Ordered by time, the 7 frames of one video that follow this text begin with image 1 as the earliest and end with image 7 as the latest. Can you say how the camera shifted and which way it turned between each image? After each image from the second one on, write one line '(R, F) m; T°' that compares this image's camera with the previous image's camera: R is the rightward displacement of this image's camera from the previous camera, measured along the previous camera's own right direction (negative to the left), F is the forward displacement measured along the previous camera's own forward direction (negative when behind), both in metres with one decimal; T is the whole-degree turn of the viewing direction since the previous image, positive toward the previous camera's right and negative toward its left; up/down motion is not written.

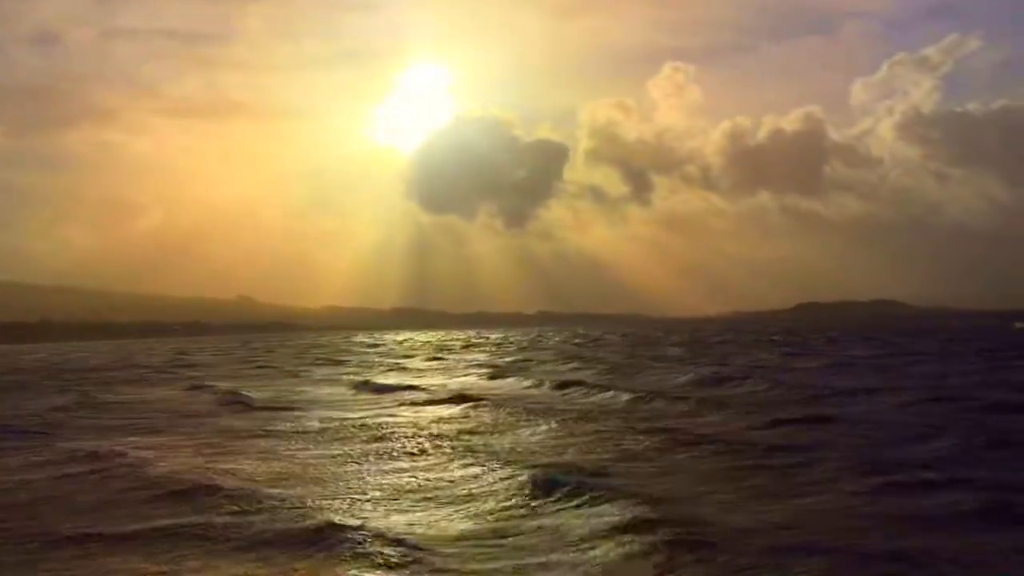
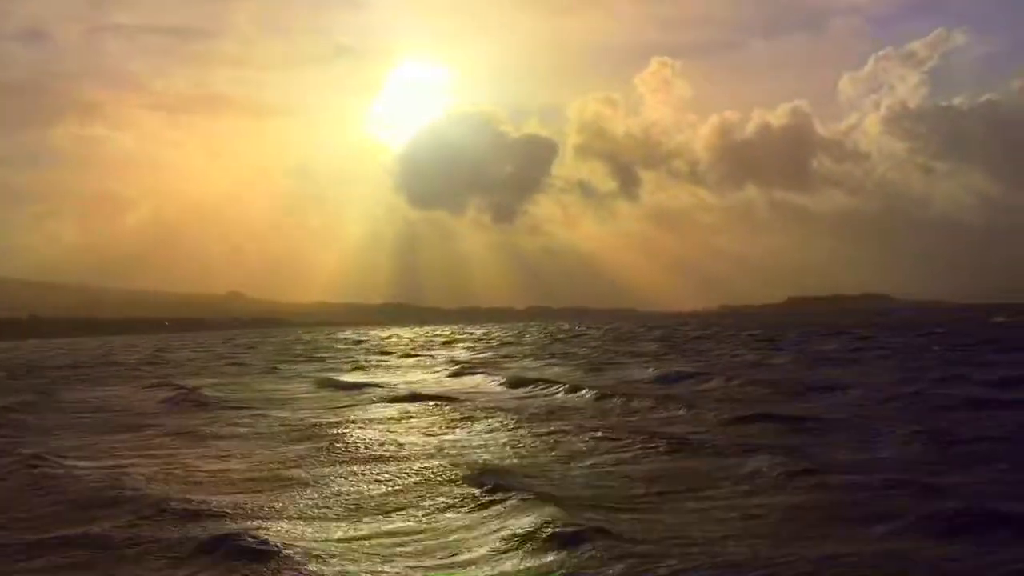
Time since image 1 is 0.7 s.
(+0.7, -0.1) m; +1°
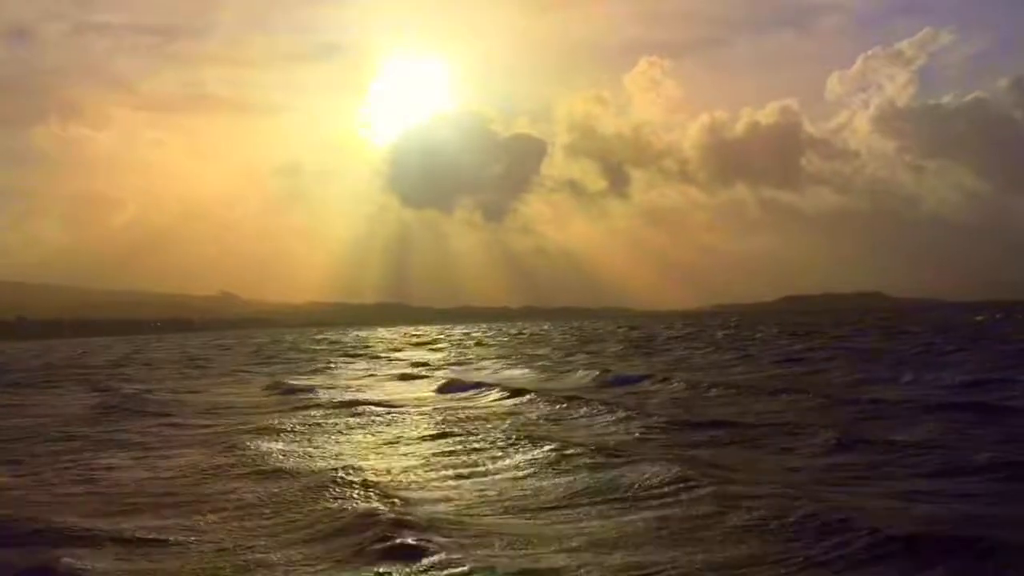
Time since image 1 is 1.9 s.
(+0.9, +0.6) m; 0°
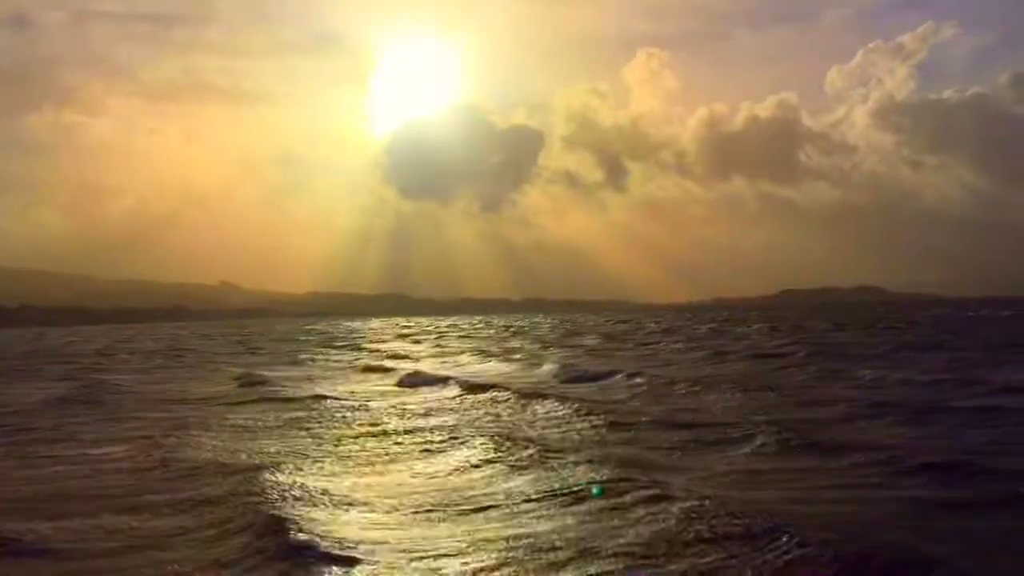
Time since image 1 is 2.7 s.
(+0.6, +0.5) m; 0°
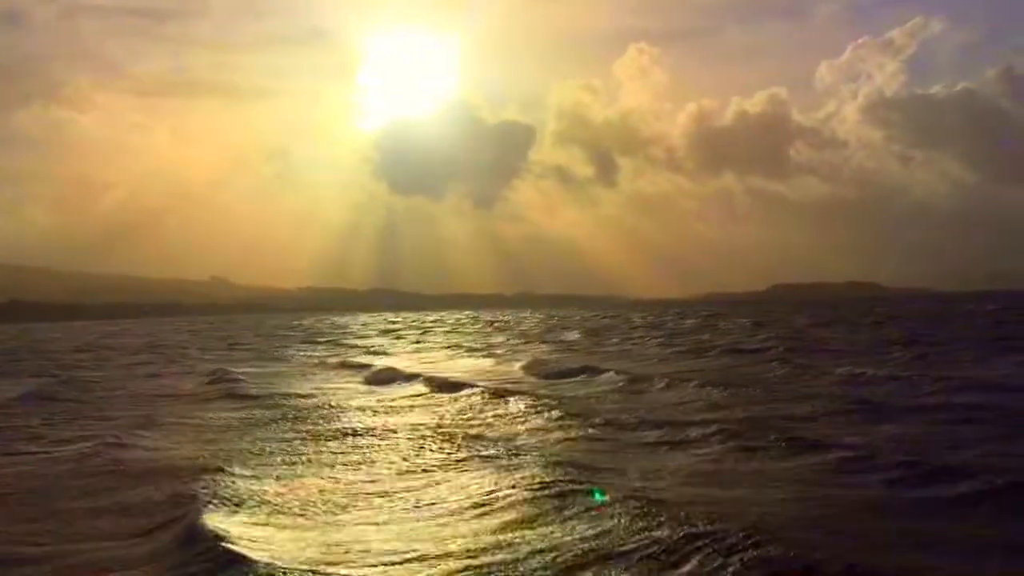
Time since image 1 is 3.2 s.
(+0.3, +0.3) m; +1°
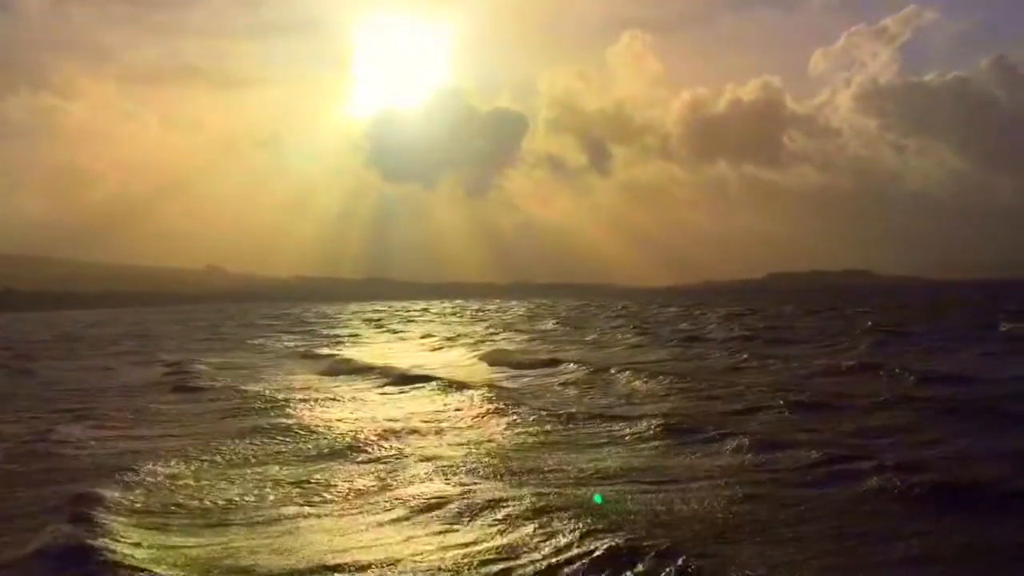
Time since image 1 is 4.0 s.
(+0.4, +0.6) m; 0°
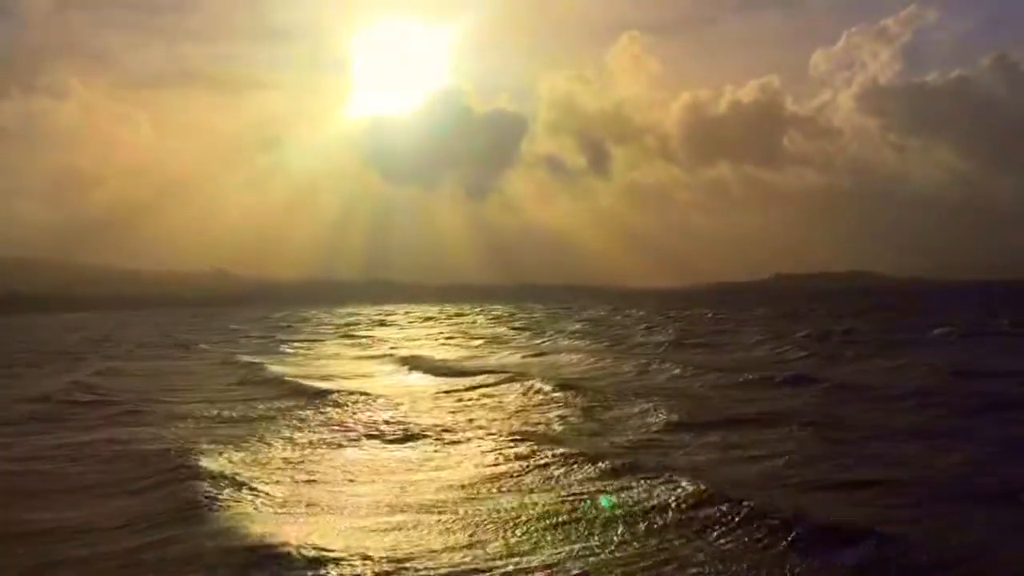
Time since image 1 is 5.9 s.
(+1.1, +1.6) m; 0°
